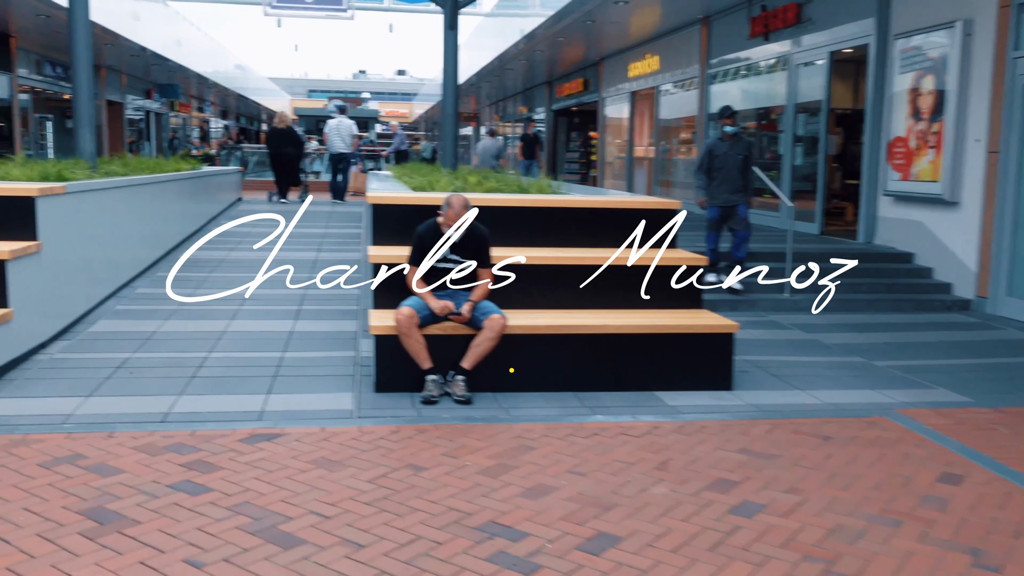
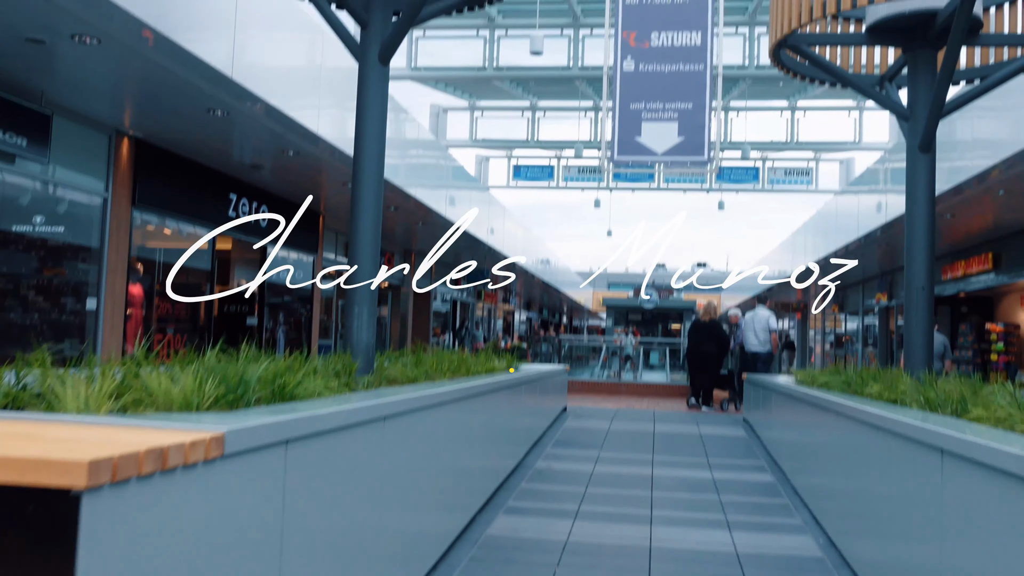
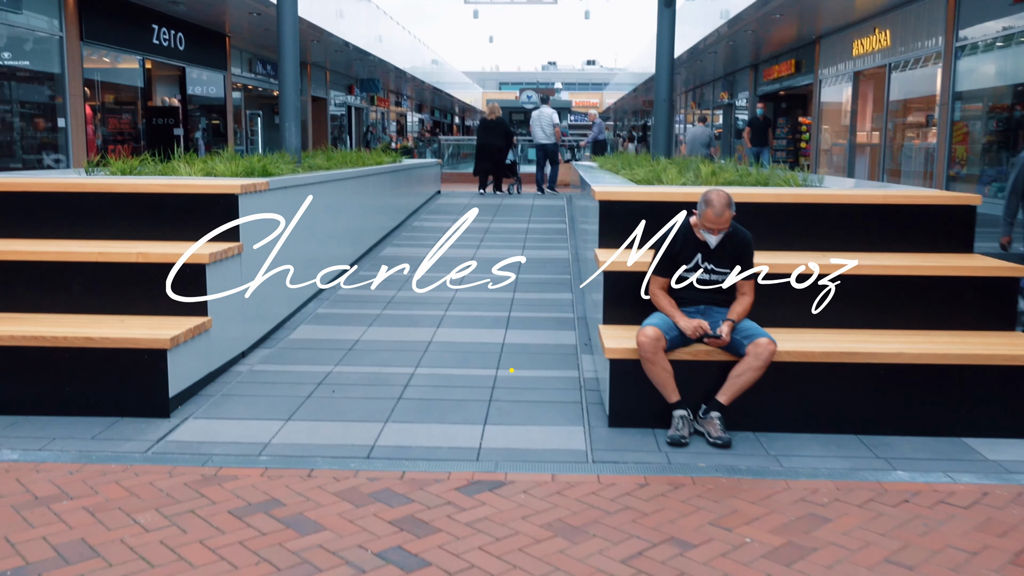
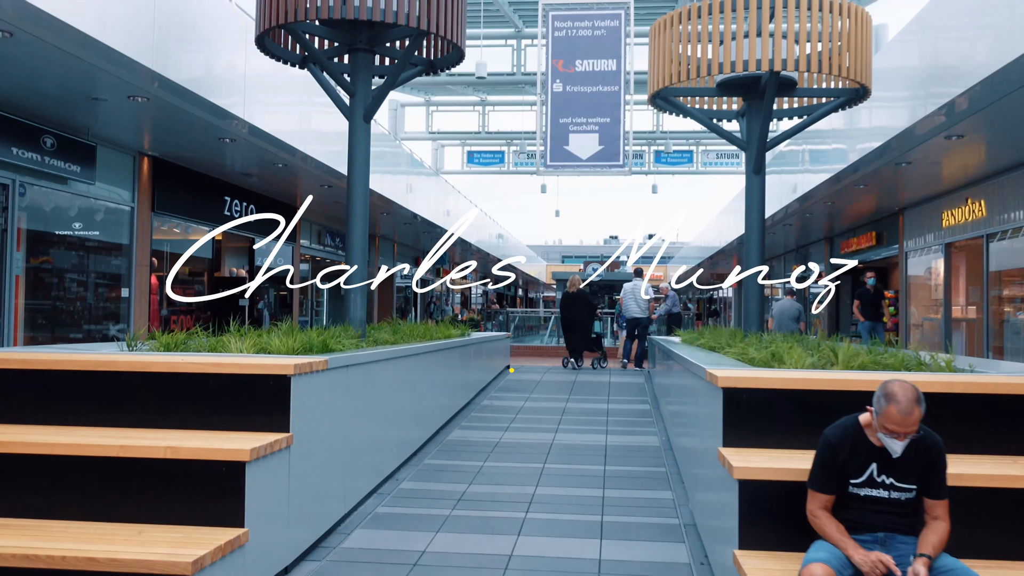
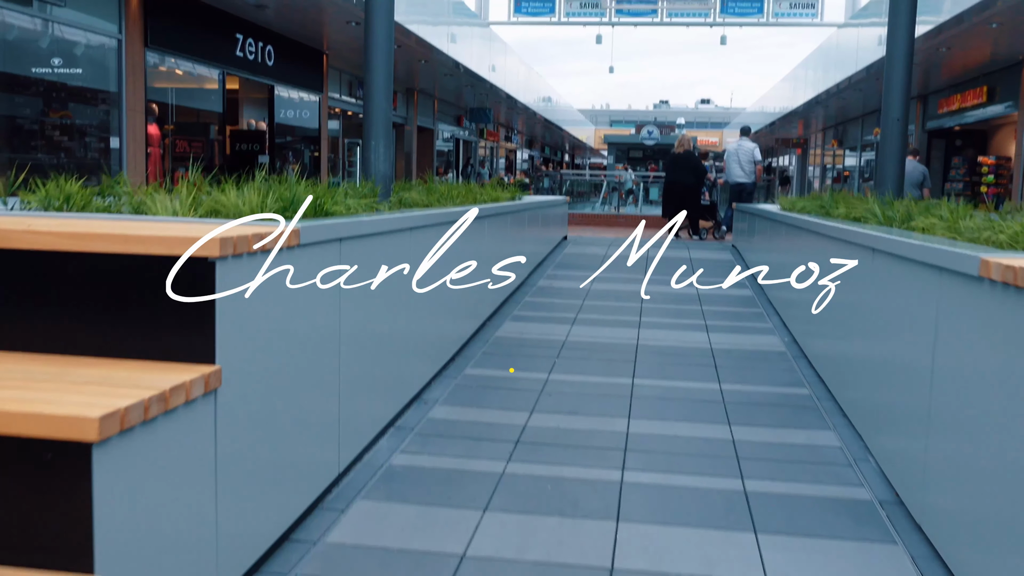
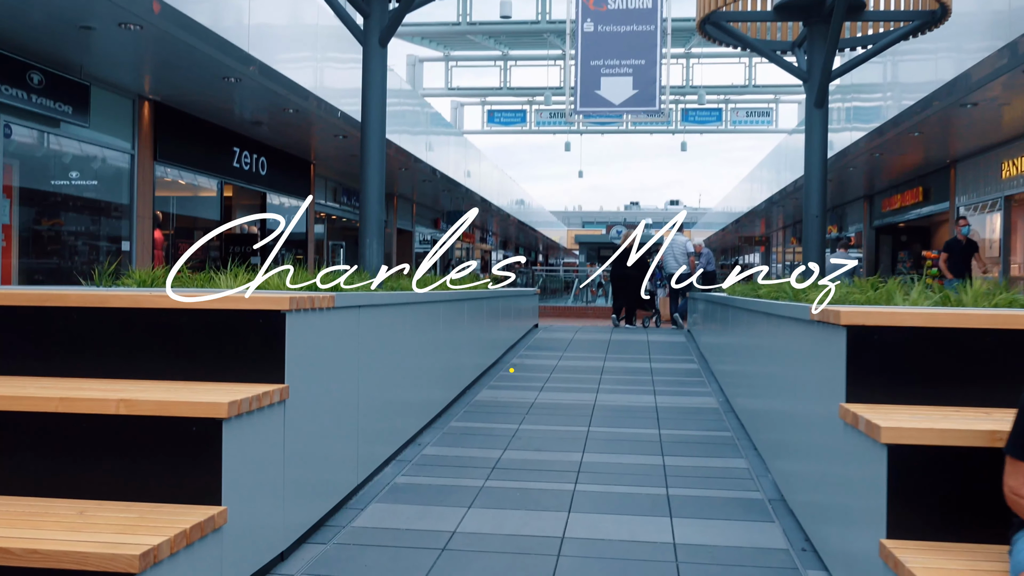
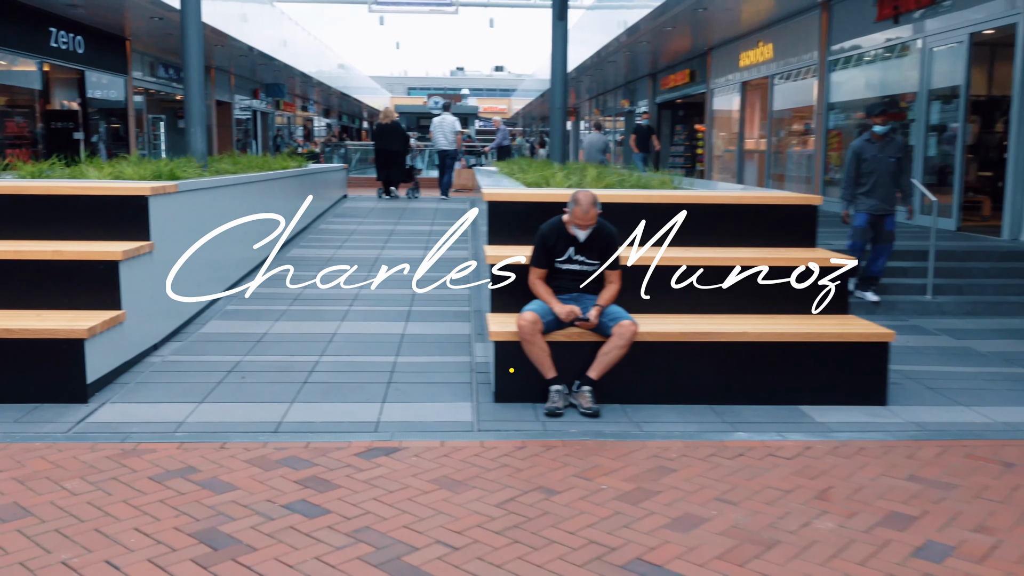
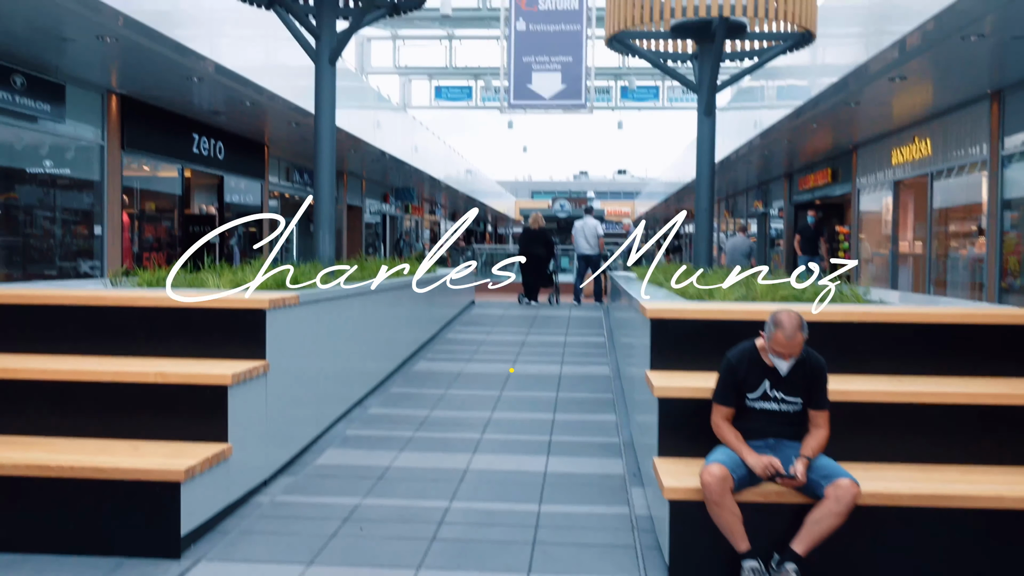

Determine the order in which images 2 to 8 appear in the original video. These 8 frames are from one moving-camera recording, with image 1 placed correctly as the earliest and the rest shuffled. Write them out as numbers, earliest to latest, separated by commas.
7, 3, 8, 4, 6, 5, 2
